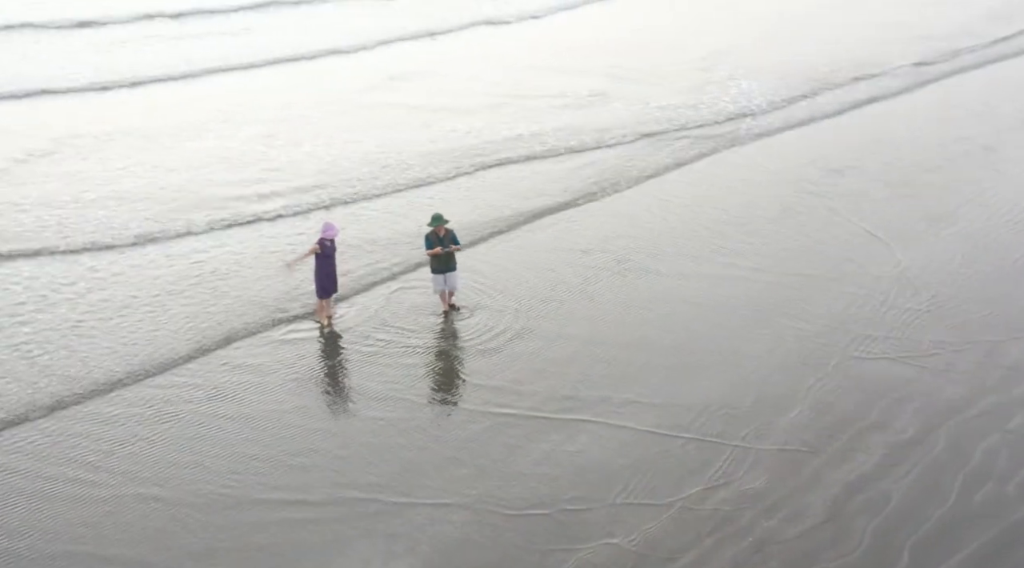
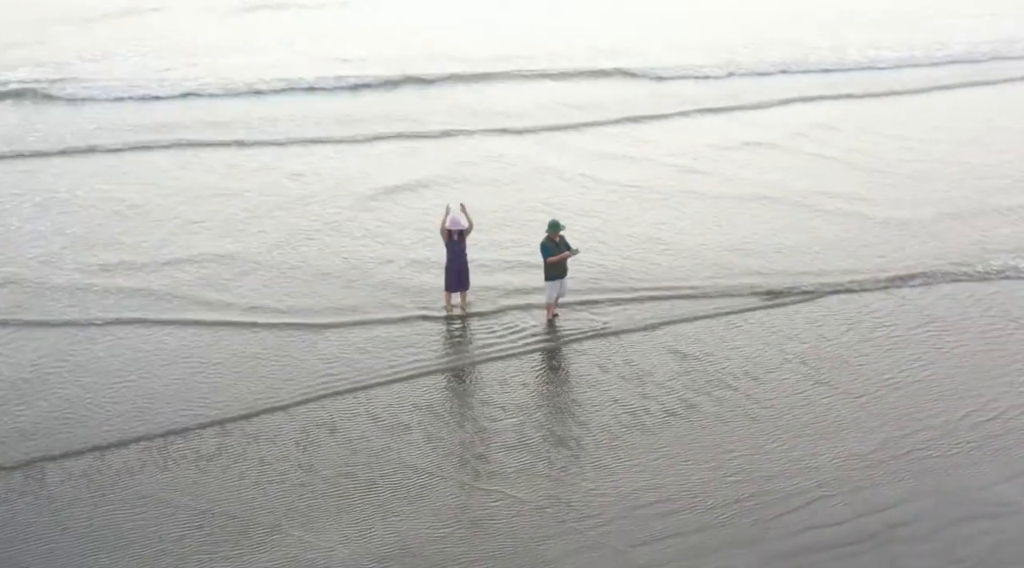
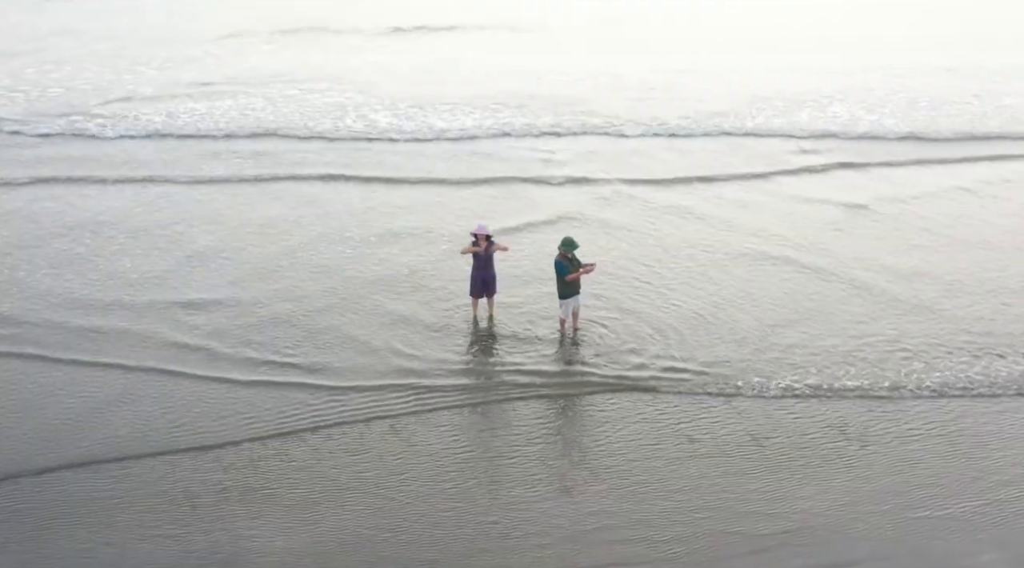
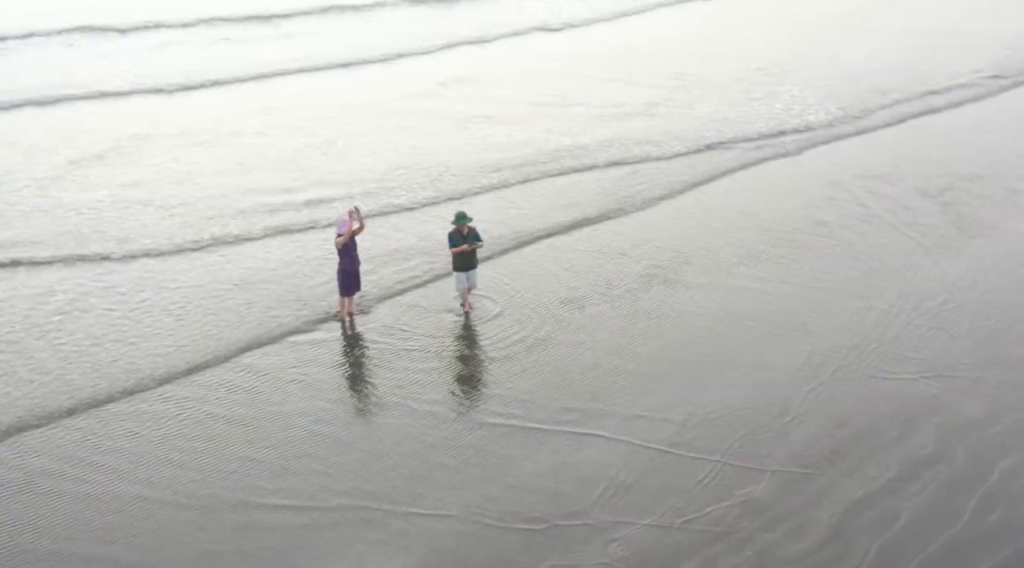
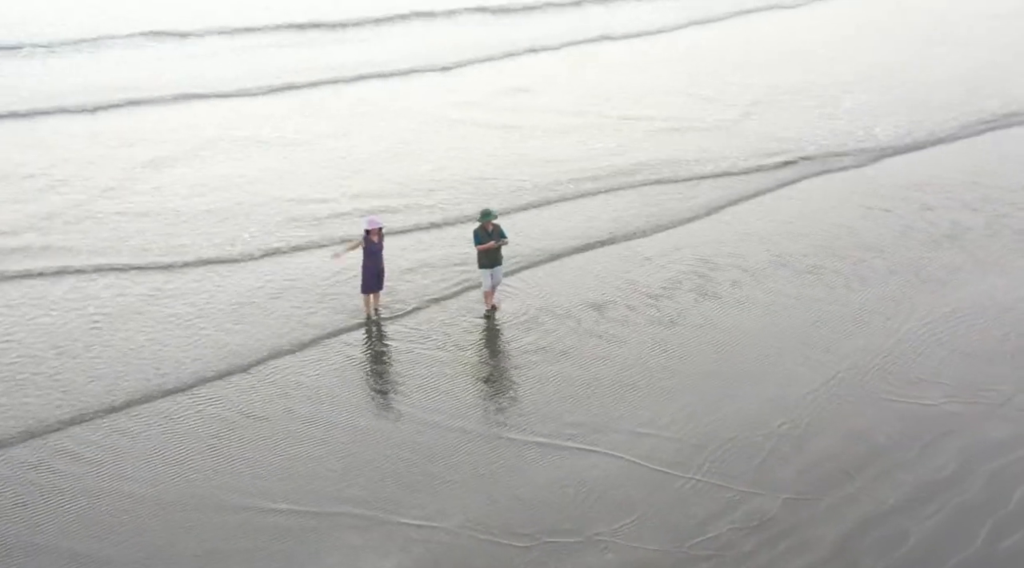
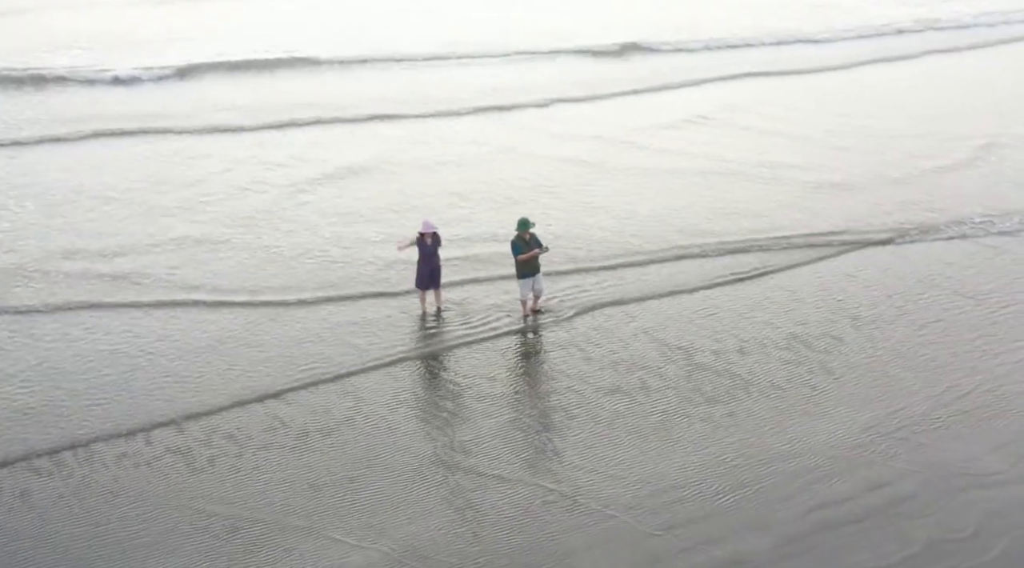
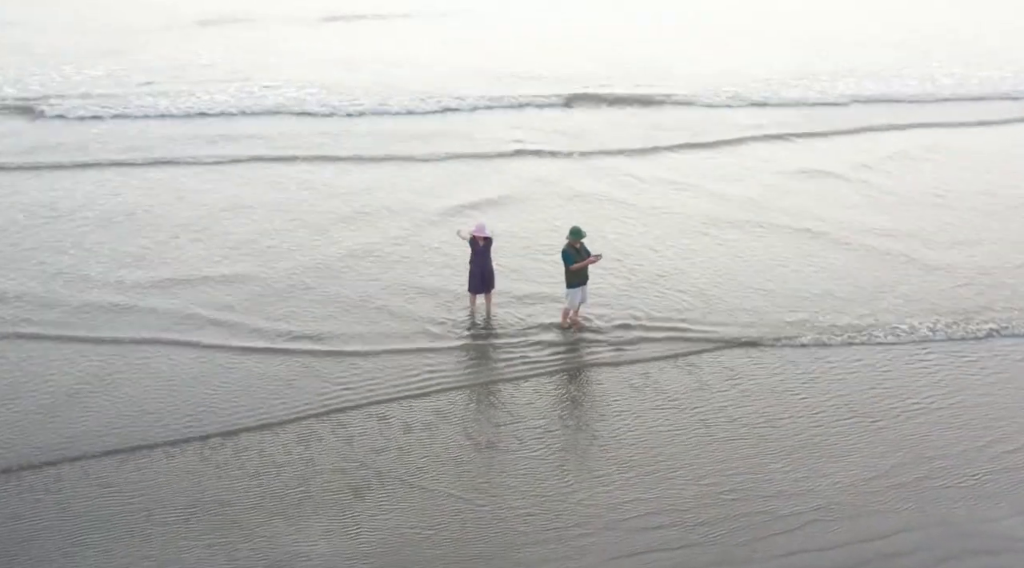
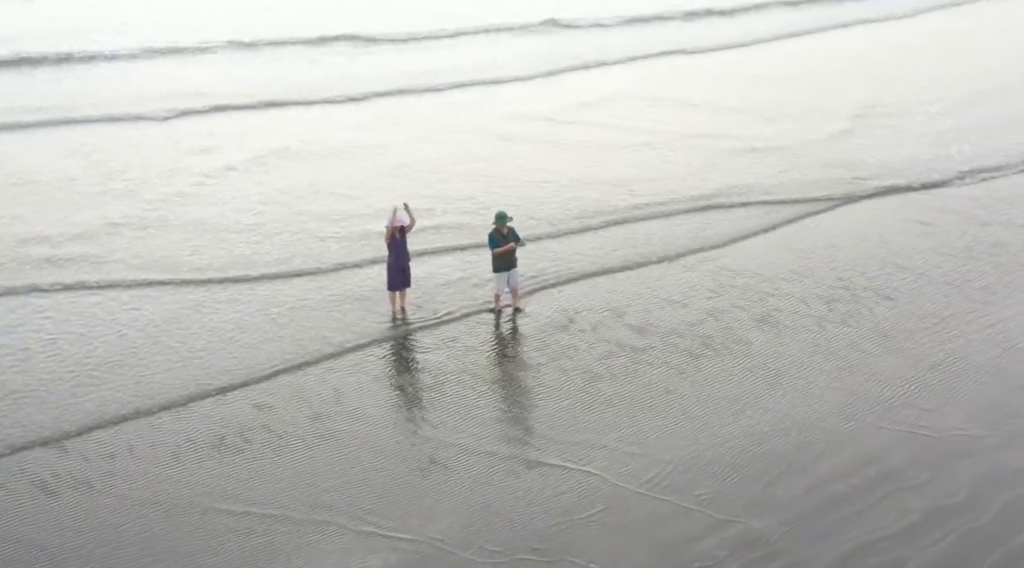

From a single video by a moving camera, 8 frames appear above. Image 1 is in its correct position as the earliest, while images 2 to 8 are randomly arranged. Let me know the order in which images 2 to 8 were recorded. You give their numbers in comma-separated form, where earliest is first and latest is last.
4, 5, 8, 6, 2, 7, 3
